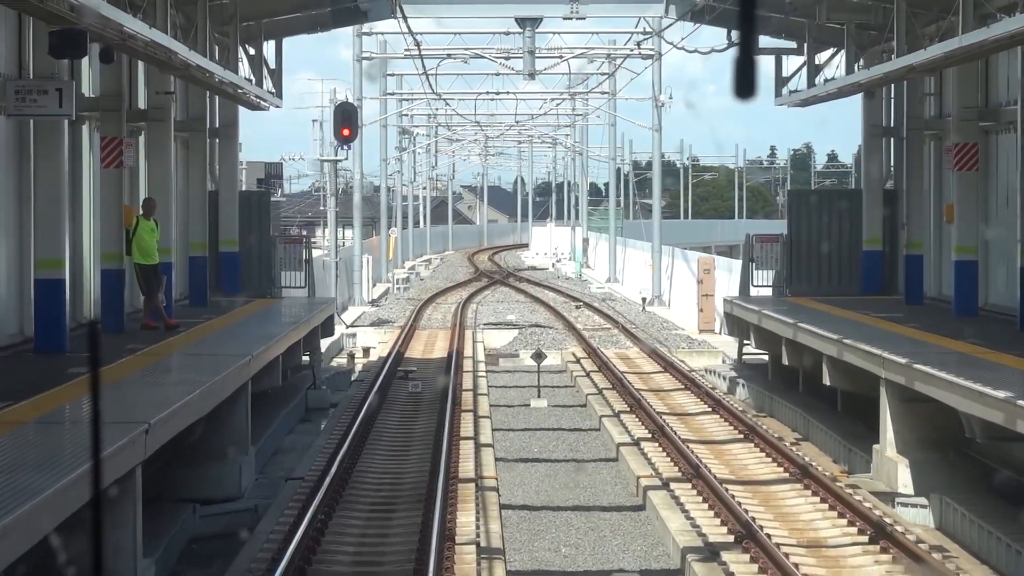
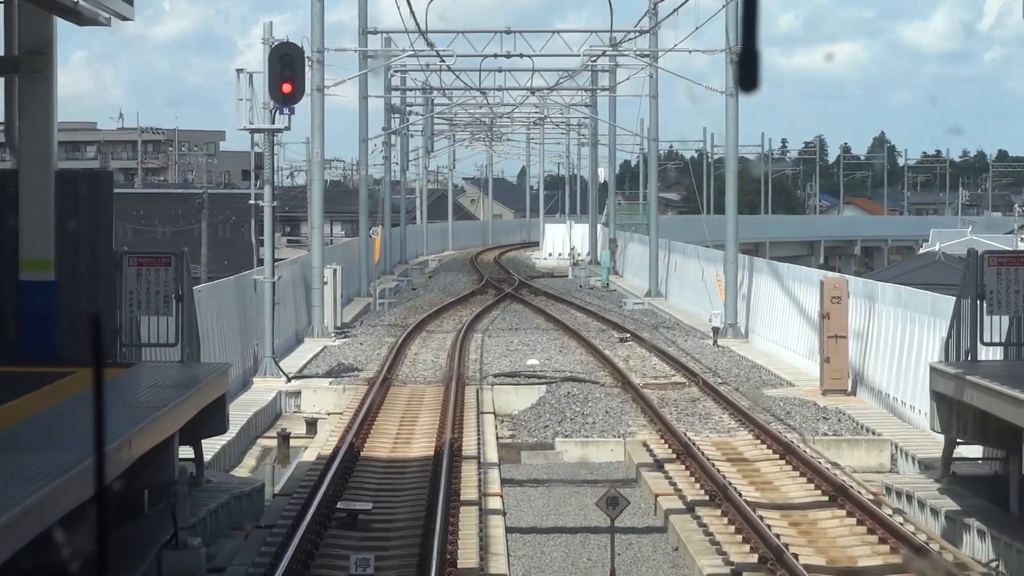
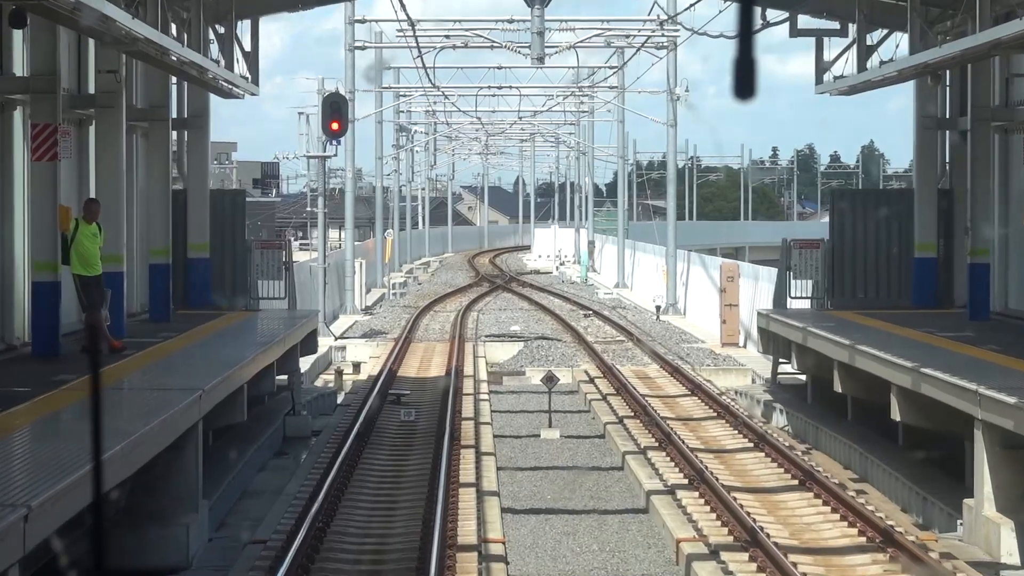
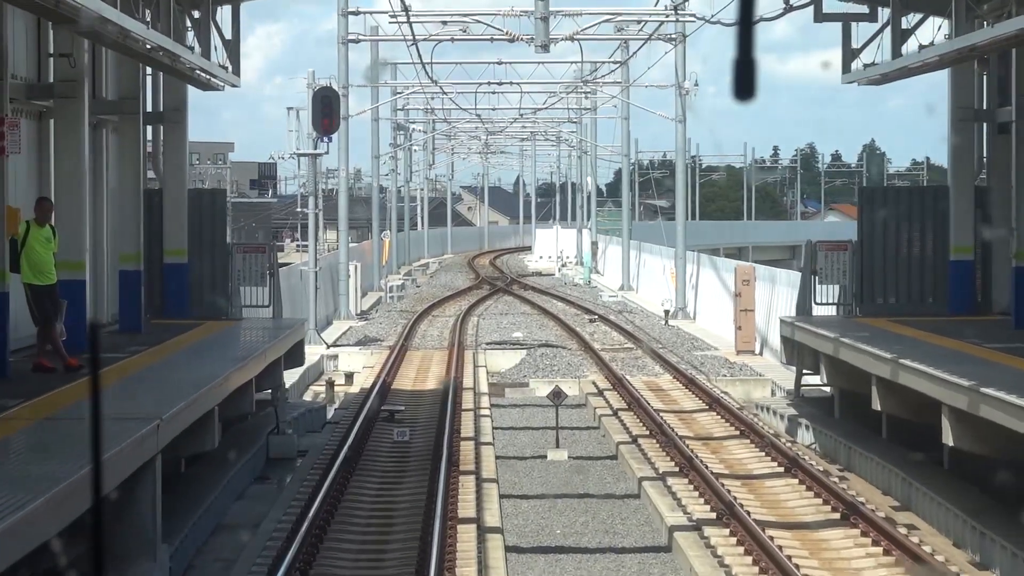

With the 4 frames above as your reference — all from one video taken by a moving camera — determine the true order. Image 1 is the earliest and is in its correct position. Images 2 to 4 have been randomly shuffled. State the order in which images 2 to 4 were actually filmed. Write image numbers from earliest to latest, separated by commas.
3, 4, 2
